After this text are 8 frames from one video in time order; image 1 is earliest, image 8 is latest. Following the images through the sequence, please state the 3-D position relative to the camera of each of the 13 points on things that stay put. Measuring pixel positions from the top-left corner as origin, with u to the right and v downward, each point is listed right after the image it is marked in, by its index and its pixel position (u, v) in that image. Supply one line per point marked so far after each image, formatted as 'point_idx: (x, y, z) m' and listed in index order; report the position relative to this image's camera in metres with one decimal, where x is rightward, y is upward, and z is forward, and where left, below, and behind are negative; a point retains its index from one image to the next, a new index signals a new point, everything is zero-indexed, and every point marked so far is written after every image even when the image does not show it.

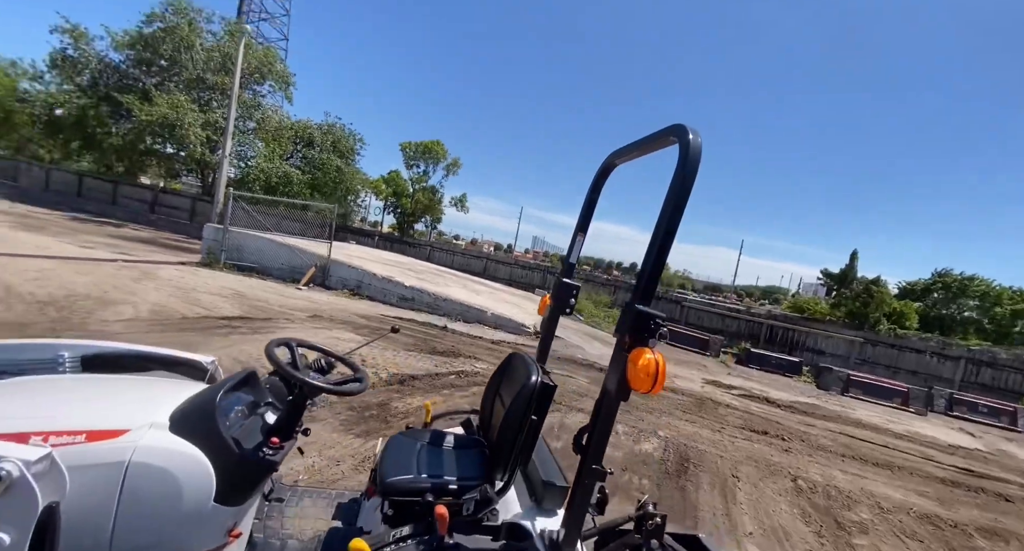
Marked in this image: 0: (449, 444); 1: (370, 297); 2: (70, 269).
0: (-0.3, -0.9, +2.3) m
1: (-3.6, -0.4, +10.8) m
2: (-7.6, +0.1, +7.8) m
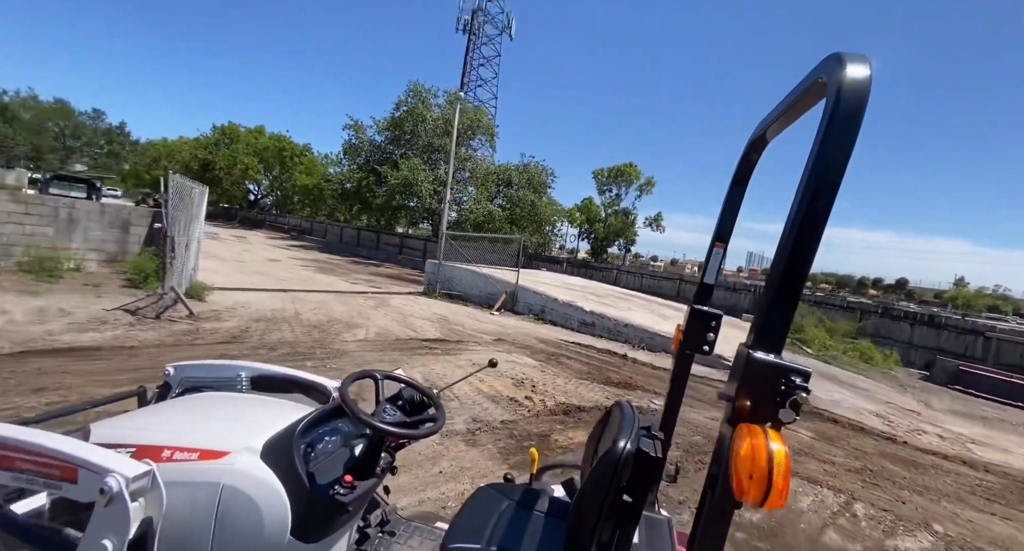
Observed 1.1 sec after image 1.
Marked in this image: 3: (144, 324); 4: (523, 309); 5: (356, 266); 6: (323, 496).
0: (+0.1, -0.9, +1.8) m
1: (+1.0, -1.0, +10.9) m
2: (-3.9, -0.5, +10.2) m
3: (-5.9, -0.8, +7.5) m
4: (+0.2, -0.8, +11.7) m
5: (-5.6, +0.3, +16.5) m
6: (-0.7, -0.8, +1.7) m
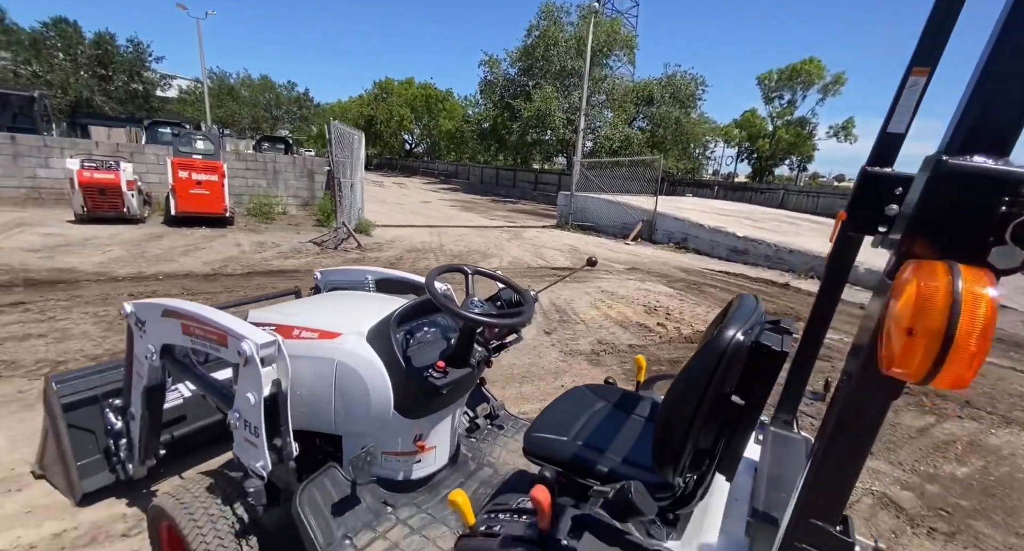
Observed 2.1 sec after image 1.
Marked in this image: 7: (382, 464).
0: (+0.5, -0.5, +1.6) m
1: (+4.1, +0.6, +10.0) m
2: (-0.8, +1.0, +10.7) m
3: (-3.5, +0.4, +8.8) m
4: (+3.6, +0.9, +10.9) m
5: (-0.6, +2.6, +17.1) m
6: (-0.4, -0.4, +1.8) m
7: (-0.5, -0.8, +1.9) m
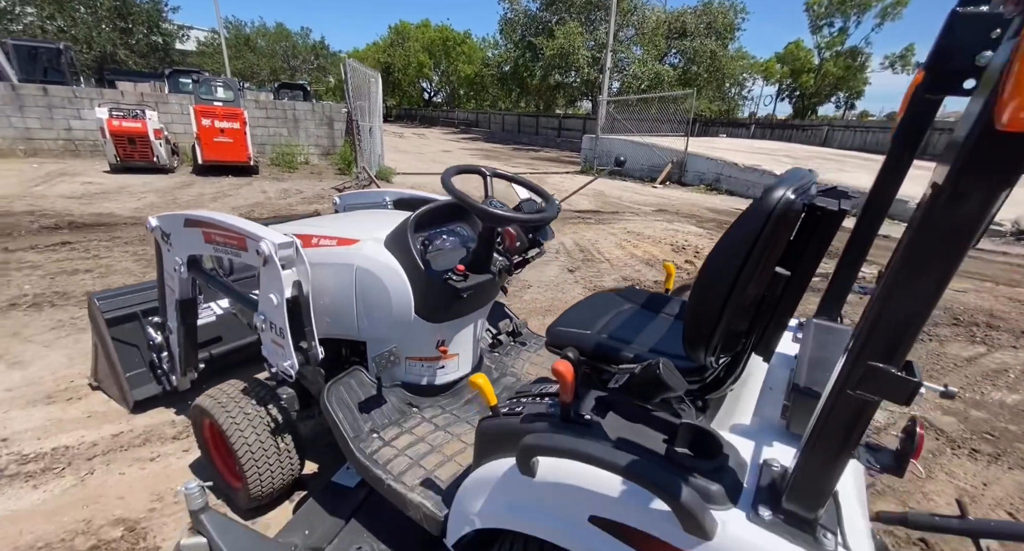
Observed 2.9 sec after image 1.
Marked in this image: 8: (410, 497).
0: (+0.5, -0.1, +1.6) m
1: (+4.5, +1.7, +9.6) m
2: (-0.3, +2.2, +10.5) m
3: (-3.1, +1.4, +8.9) m
4: (+4.1, +2.2, +10.5) m
5: (+0.3, +4.5, +16.6) m
6: (-0.3, 0.0, +1.7) m
7: (-0.4, -0.4, +1.9) m
8: (-0.3, -0.7, +1.5) m
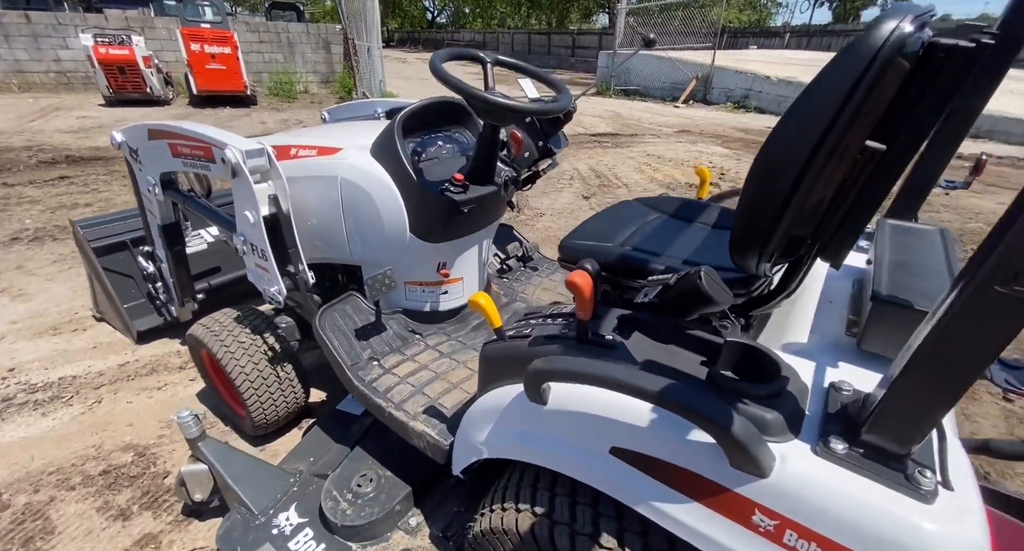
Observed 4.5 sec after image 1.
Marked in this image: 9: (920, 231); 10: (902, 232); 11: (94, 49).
0: (+0.6, +0.2, +1.3) m
1: (+4.7, +3.2, +8.9) m
2: (-0.1, +3.7, +9.9) m
3: (-2.9, +2.7, +8.4) m
4: (+4.3, +3.7, +9.7) m
5: (+0.6, +6.8, +15.6) m
6: (-0.3, +0.3, +1.5) m
7: (-0.4, -0.1, +1.8) m
8: (-0.3, -0.4, +1.3) m
9: (+0.9, +0.1, +1.1) m
10: (+0.9, +0.1, +1.1) m
11: (-8.5, +4.6, +9.4) m
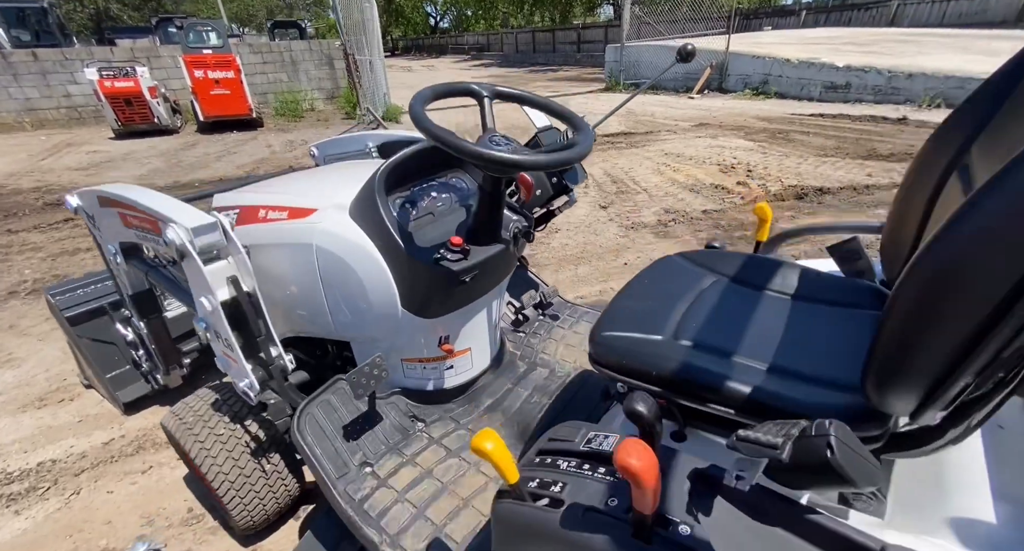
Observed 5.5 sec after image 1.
0: (+0.6, 0.0, +1.0) m
1: (+4.9, +3.3, +8.4) m
2: (0.0, +3.5, +9.6) m
3: (-2.7, +2.3, +8.2) m
4: (+4.4, +3.8, +9.3) m
5: (+0.8, +6.7, +15.3) m
6: (-0.2, 0.0, +1.2) m
7: (-0.3, -0.3, +1.5) m
8: (-0.2, -0.7, +1.0) m
9: (+0.9, -0.1, +0.7) m
10: (+0.9, -0.1, +0.7) m
11: (-8.4, +3.9, +9.4) m
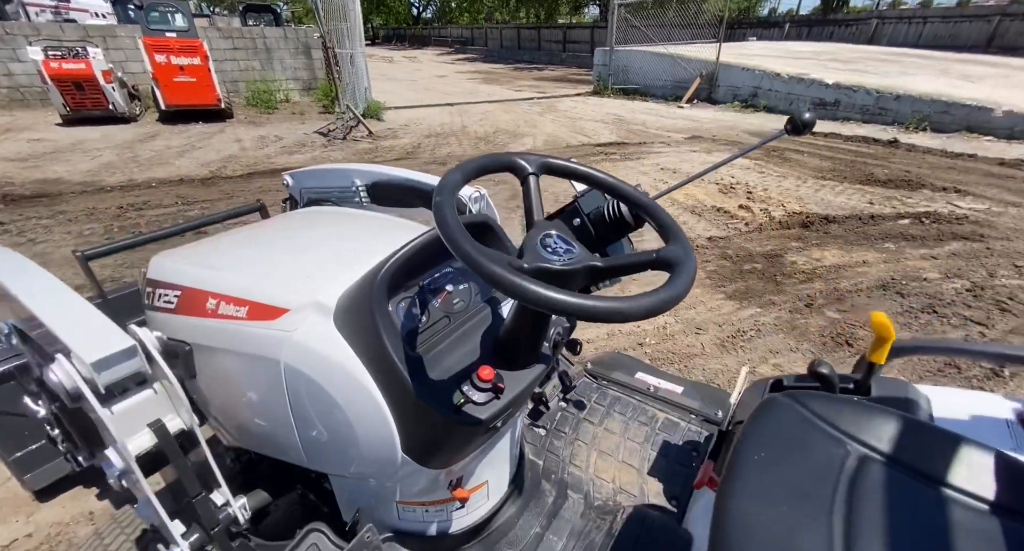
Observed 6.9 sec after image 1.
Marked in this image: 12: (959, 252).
0: (+0.7, -0.3, +0.7) m
1: (+4.7, +3.0, +8.3) m
2: (-0.2, +3.3, +9.2) m
3: (-2.9, +2.2, +7.7) m
4: (+4.2, +3.5, +9.1) m
5: (+0.3, +6.5, +14.9) m
6: (-0.1, -0.2, +0.9) m
7: (-0.3, -0.6, +1.1) m
8: (-0.1, -0.9, +0.7) m
9: (+1.1, -0.4, +0.4) m
10: (+1.0, -0.4, +0.4) m
11: (-8.6, +3.9, +8.6) m
12: (+3.8, +0.2, +3.9) m
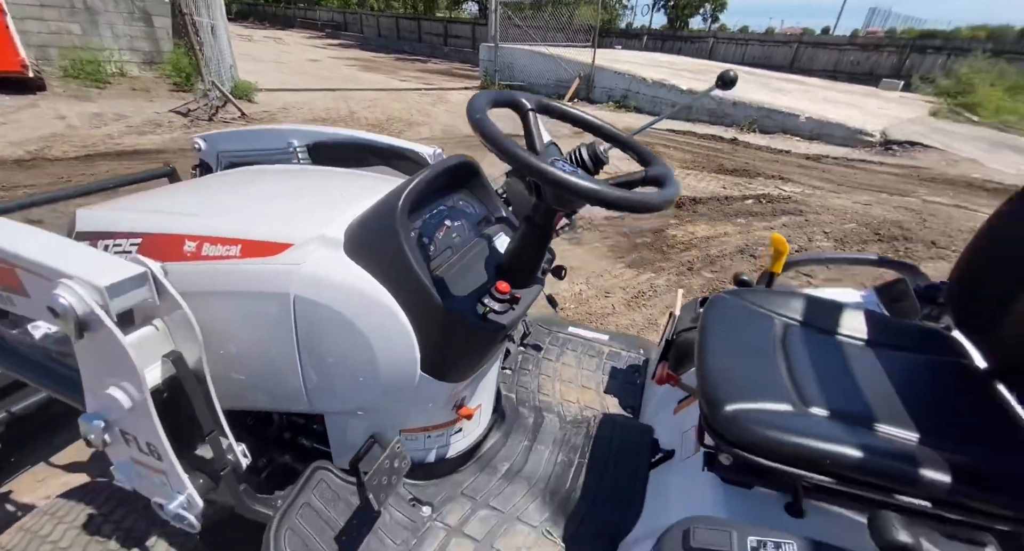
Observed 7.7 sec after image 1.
0: (+0.7, -0.1, +1.0) m
1: (+2.6, +3.3, +9.3) m
2: (-2.4, +3.5, +9.0) m
3: (-4.6, +2.2, +6.9) m
4: (+1.9, +3.9, +9.9) m
5: (-3.4, +6.7, +14.6) m
6: (-0.1, -0.1, +1.0) m
7: (-0.3, -0.4, +1.2) m
8: (0.0, -0.8, +0.8) m
9: (+1.2, -0.2, +0.8) m
10: (+1.1, -0.2, +0.8) m
11: (-10.4, +3.7, +6.3) m
12: (+2.9, +0.5, +4.8) m
